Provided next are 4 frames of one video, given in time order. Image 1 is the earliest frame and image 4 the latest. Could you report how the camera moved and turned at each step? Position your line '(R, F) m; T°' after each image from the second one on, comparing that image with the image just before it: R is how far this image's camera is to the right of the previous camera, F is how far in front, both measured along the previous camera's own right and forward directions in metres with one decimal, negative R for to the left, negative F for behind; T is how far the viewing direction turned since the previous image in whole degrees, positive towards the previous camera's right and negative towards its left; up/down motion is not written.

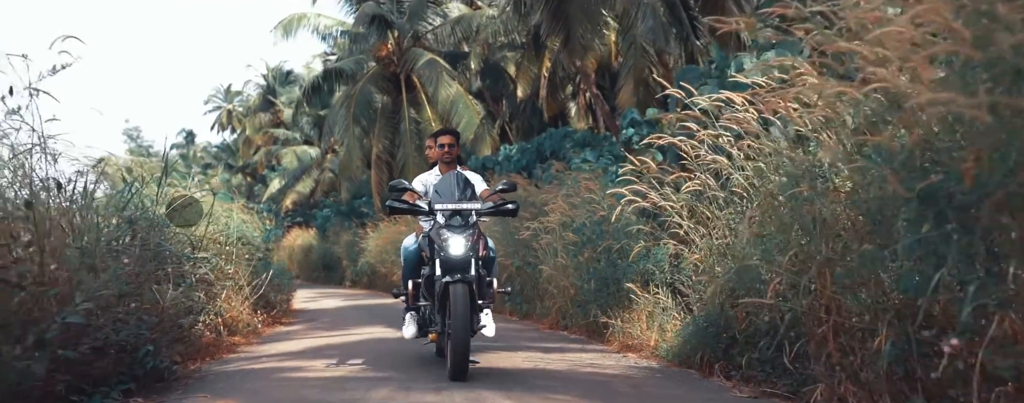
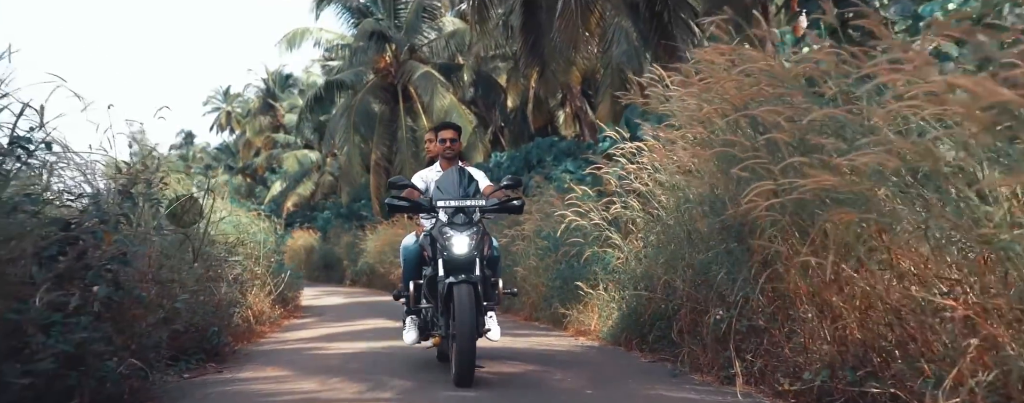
(+0.3, -2.4) m; 0°
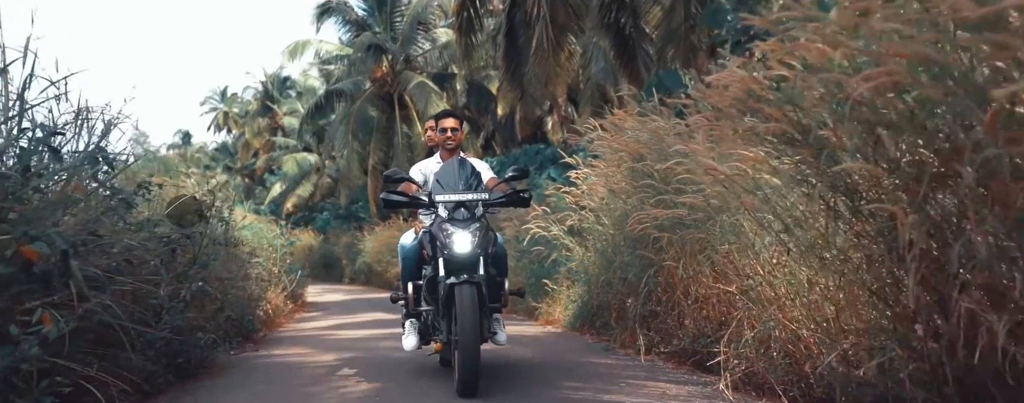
(+0.2, -2.3) m; 0°
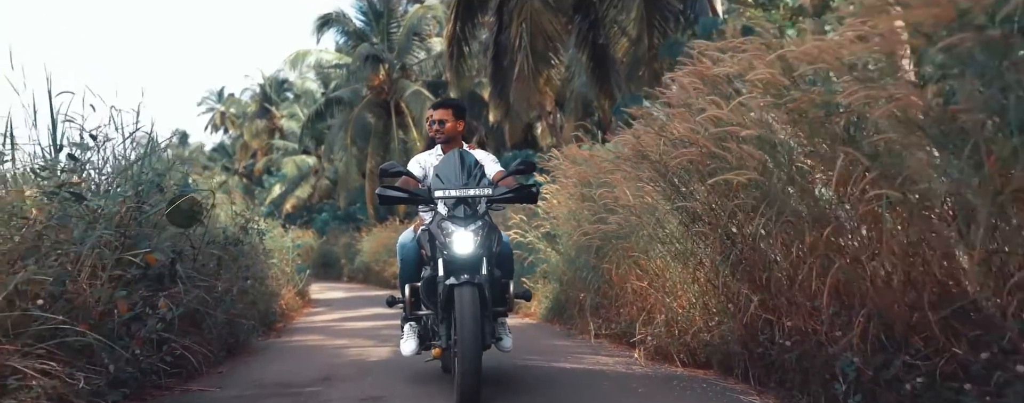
(+0.2, -2.1) m; 0°
